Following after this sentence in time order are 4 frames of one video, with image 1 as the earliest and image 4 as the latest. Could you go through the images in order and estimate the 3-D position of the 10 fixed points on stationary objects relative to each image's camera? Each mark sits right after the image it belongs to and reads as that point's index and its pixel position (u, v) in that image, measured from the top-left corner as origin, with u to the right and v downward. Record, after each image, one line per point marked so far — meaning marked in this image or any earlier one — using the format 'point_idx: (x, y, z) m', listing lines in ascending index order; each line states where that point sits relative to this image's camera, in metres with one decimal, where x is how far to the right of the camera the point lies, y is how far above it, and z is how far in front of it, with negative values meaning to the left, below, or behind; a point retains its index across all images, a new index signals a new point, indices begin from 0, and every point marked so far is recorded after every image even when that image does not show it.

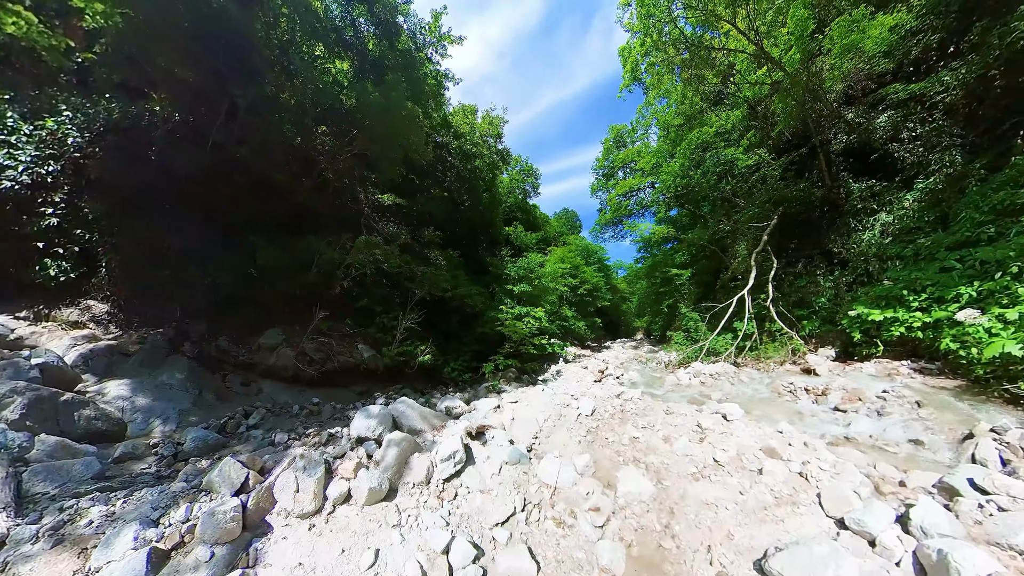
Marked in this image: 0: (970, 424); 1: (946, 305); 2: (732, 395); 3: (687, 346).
0: (+4.2, -1.2, +2.5) m
1: (+5.2, 0.0, +3.2) m
2: (+3.5, -1.9, +4.5) m
3: (+4.4, -1.4, +7.0) m
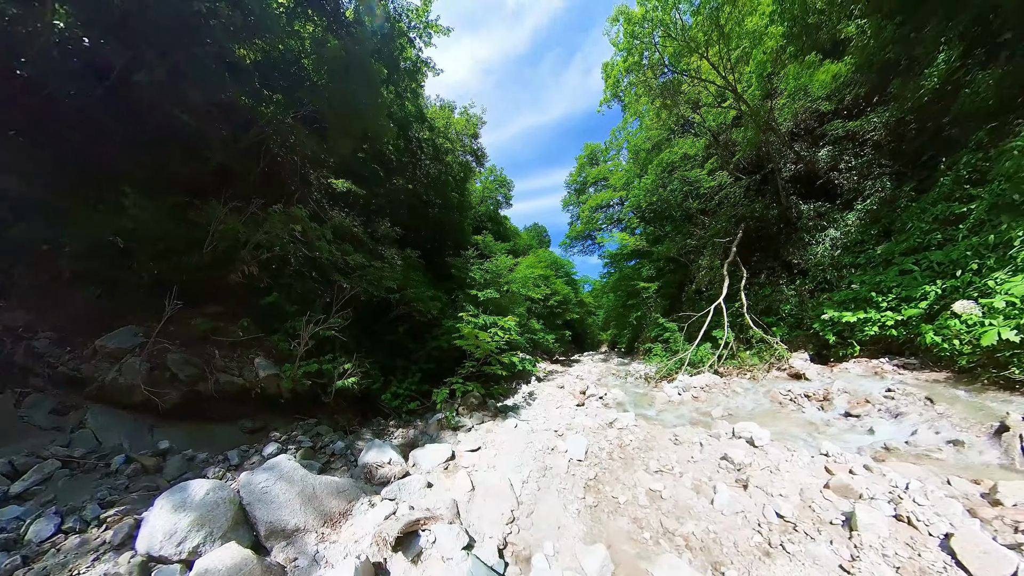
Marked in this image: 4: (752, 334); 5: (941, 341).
0: (+4.3, -1.2, +2.5) m
1: (+5.1, -0.1, +3.5) m
2: (+3.2, -2.0, +4.4) m
3: (+3.6, -1.8, +7.0) m
4: (+4.7, -0.9, +5.6) m
5: (+4.7, -0.6, +3.1) m
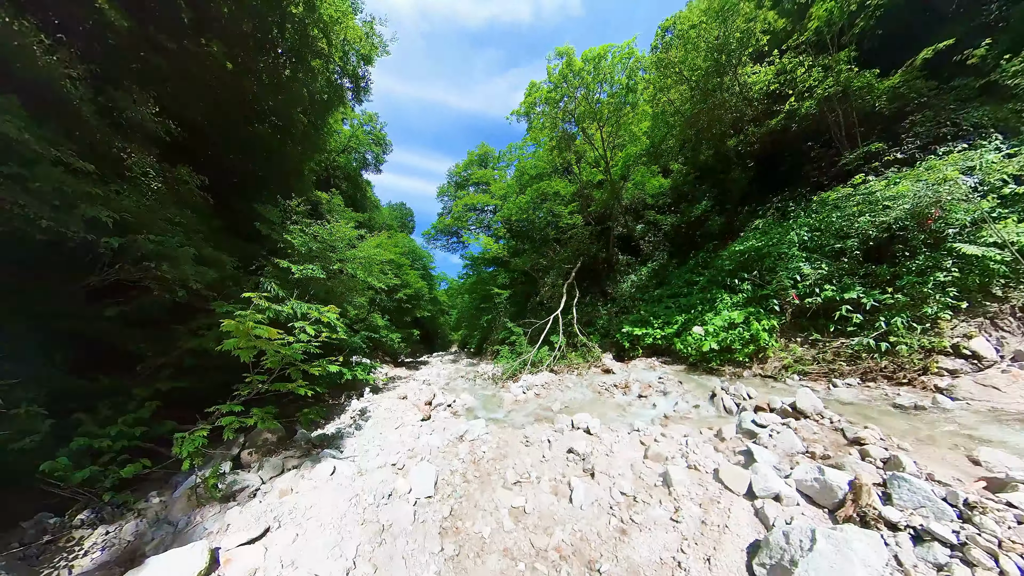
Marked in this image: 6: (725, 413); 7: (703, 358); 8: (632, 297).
0: (+3.4, -1.8, +5.0) m
1: (+3.6, -0.8, +6.4) m
2: (+1.3, -2.3, +5.7) m
3: (0.0, -2.0, +8.0) m
4: (+1.9, -1.4, +7.7) m
5: (+3.5, -1.2, +5.8) m
6: (+3.2, -1.9, +4.2) m
7: (+3.9, -1.4, +5.7) m
8: (+3.4, -0.3, +7.9) m
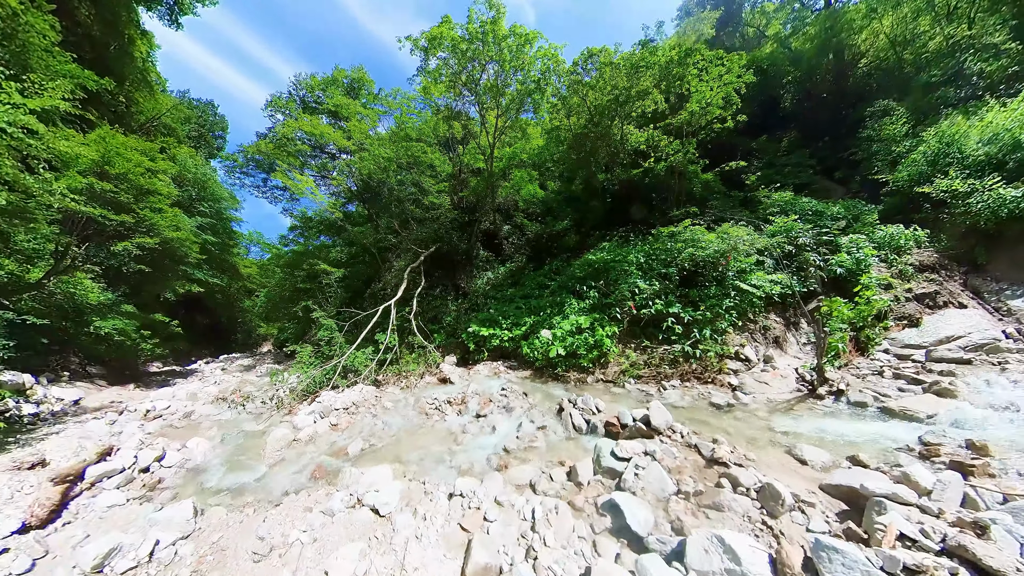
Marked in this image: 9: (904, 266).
0: (+0.5, -1.7, +4.1) m
1: (+0.2, -0.8, +5.5) m
2: (-1.7, -1.9, +3.7) m
3: (-3.9, -1.5, +5.1) m
4: (-2.1, -1.2, +5.8) m
5: (+0.3, -1.2, +4.9) m
6: (+0.7, -1.8, +3.4) m
7: (+0.6, -1.4, +4.9) m
8: (-0.7, -0.3, +6.8) m
9: (+7.7, +0.6, +5.5) m
